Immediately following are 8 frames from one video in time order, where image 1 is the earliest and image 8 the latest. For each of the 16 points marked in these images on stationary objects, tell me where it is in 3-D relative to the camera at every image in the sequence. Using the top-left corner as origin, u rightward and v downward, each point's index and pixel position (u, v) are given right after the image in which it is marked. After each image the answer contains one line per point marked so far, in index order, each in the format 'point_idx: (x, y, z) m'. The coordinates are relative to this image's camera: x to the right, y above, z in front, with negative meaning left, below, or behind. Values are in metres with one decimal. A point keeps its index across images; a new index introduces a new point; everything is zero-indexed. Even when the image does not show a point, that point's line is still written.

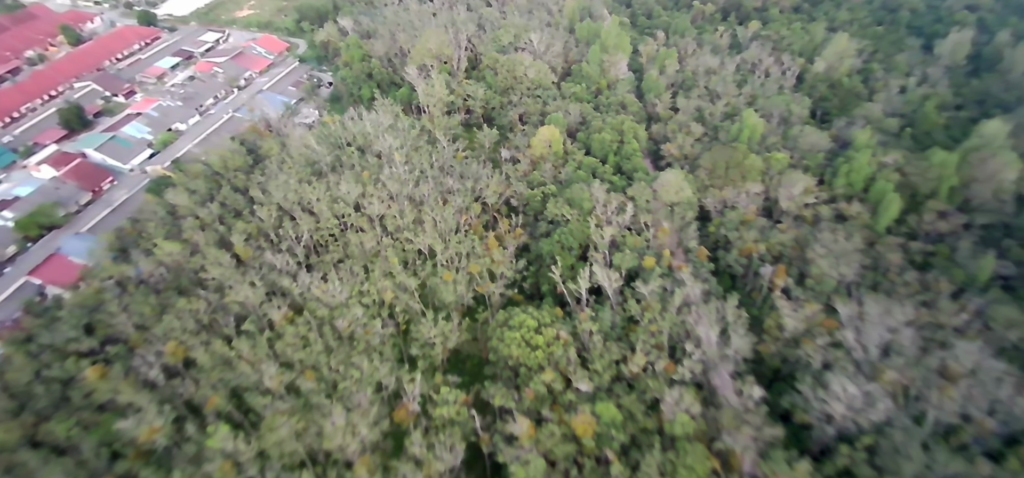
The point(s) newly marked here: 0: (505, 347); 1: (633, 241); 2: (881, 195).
0: (-0.2, -2.8, +13.6) m
1: (+3.9, -0.1, +16.7) m
2: (+13.7, +1.6, +19.1) m
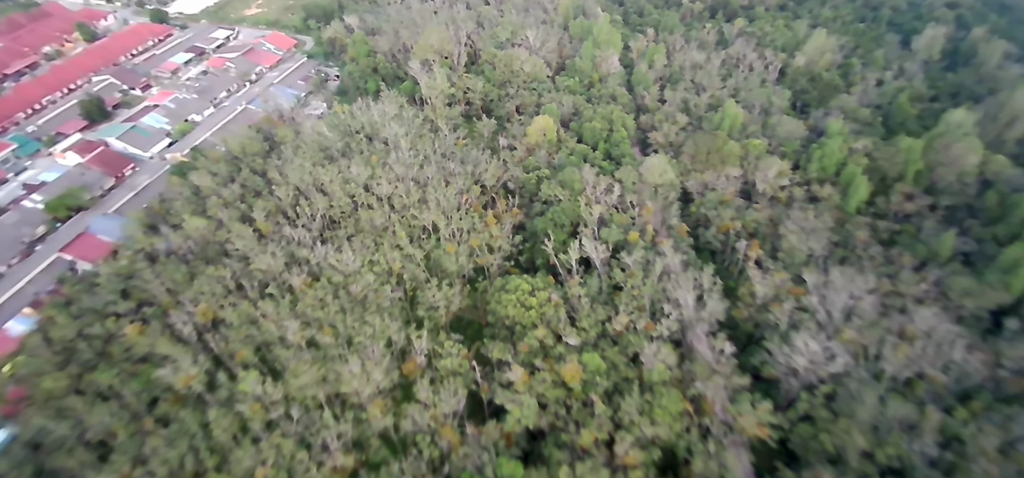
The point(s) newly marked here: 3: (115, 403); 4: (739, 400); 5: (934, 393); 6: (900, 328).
0: (-0.3, -2.0, +15.1) m
1: (+3.8, +0.7, +18.3) m
2: (+13.5, +2.4, +20.7) m
3: (-9.8, -4.0, +12.8) m
4: (+5.7, -4.0, +13.0) m
5: (+11.8, -4.1, +13.7) m
6: (+11.9, -2.6, +15.6) m
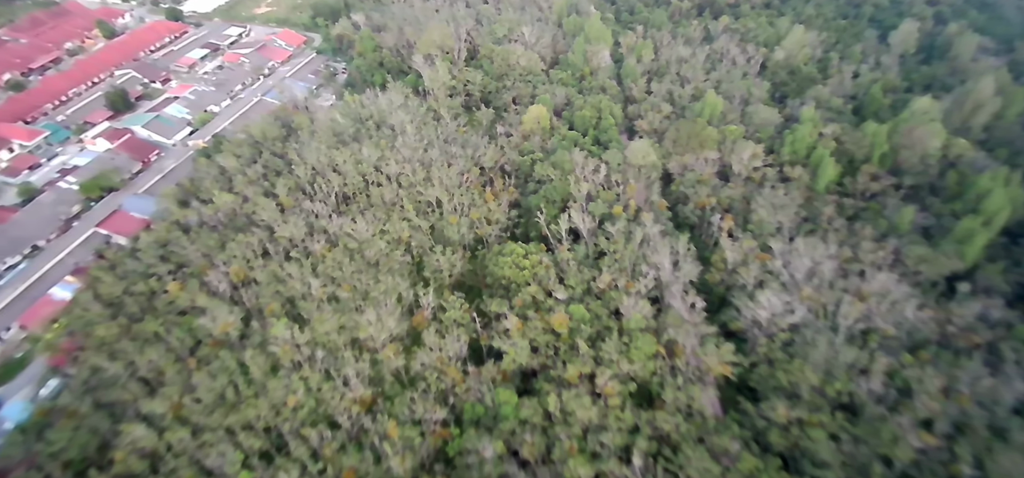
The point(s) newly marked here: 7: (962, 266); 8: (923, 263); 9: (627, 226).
0: (-0.4, -1.0, +17.0) m
1: (+3.6, +1.7, +20.2) m
2: (+13.4, +3.4, +22.6) m
3: (-9.9, -3.0, +14.7) m
4: (+5.6, -3.0, +14.9) m
5: (+11.7, -3.1, +15.6) m
6: (+11.8, -1.6, +17.6) m
7: (+16.9, -1.0, +19.1) m
8: (+15.2, -0.9, +19.2) m
9: (+4.2, +0.5, +18.9) m
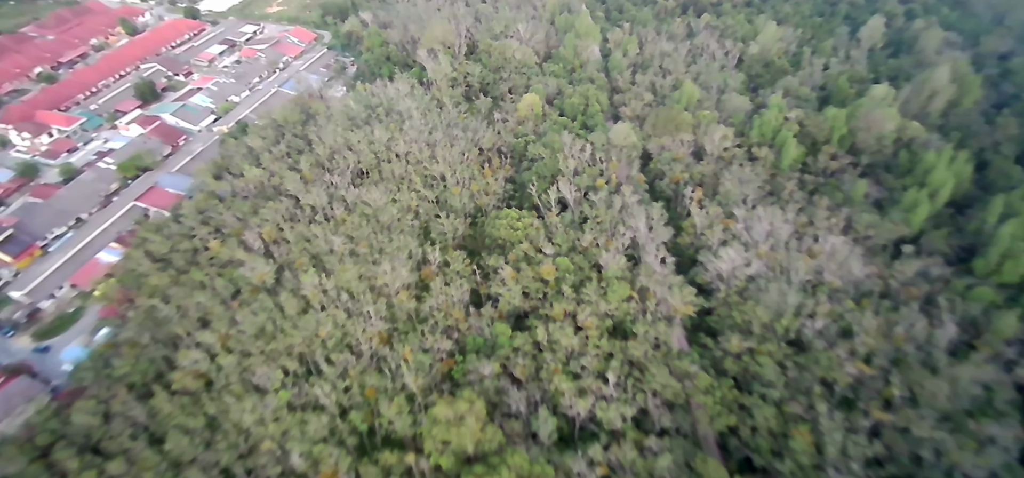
0: (-0.6, +0.3, +19.6) m
1: (+3.4, +3.0, +22.8) m
2: (+13.2, +4.8, +25.3) m
3: (-10.0, -1.7, +17.2) m
4: (+5.4, -1.7, +17.5) m
5: (+11.5, -1.8, +18.2) m
6: (+11.6, -0.2, +20.2) m
7: (+16.7, +0.3, +21.7) m
8: (+15.1, +0.5, +21.8) m
9: (+4.0, +1.8, +21.5) m
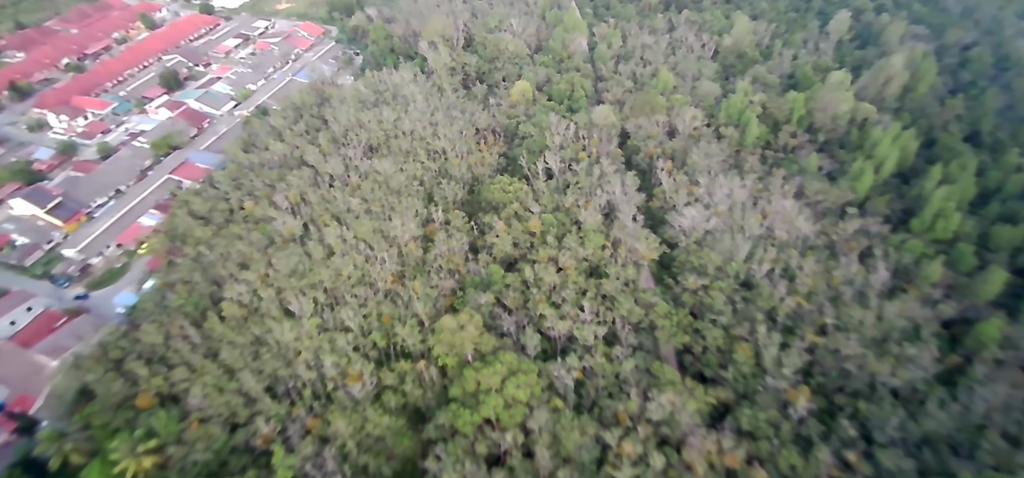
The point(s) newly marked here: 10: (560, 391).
0: (-0.9, +1.9, +22.6) m
1: (+3.1, +4.7, +25.9) m
2: (+12.8, +6.4, +28.4) m
3: (-10.3, -0.1, +20.2) m
4: (+5.1, 0.0, +20.6) m
5: (+11.2, -0.1, +21.4) m
6: (+11.3, +1.4, +23.3) m
7: (+16.4, +2.0, +24.9) m
8: (+14.7, +2.2, +25.0) m
9: (+3.7, +3.4, +24.5) m
10: (+1.5, -4.6, +16.0) m
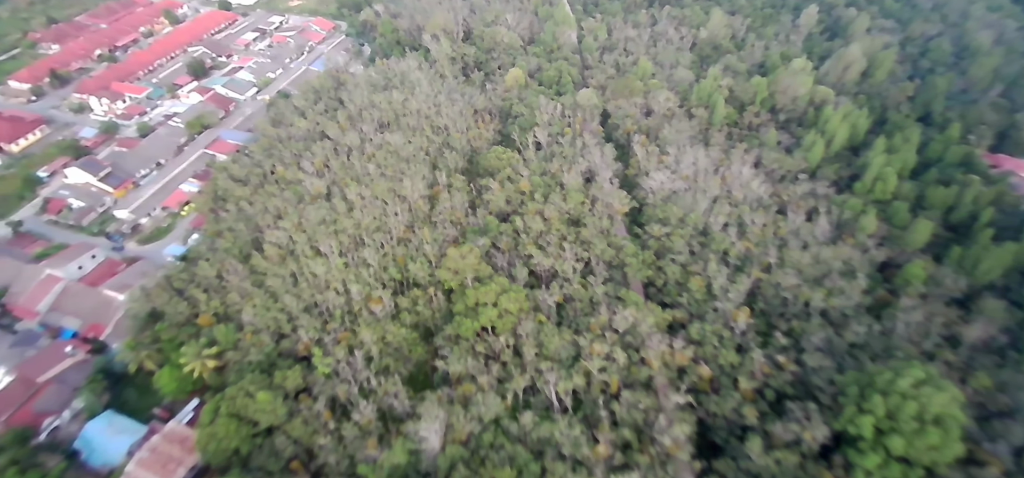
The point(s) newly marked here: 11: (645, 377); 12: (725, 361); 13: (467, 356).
0: (-1.2, +3.9, +26.2) m
1: (+2.8, +6.6, +29.5) m
2: (+12.5, +8.4, +32.1) m
3: (-10.6, +1.8, +23.7) m
4: (+4.8, +2.0, +24.2) m
5: (+10.9, +1.9, +25.0) m
6: (+11.0, +3.4, +27.0) m
7: (+16.1, +4.0, +28.6) m
8: (+14.4, +4.2, +28.6) m
9: (+3.3, +5.4, +28.1) m
10: (+1.2, -2.7, +19.6) m
11: (+4.5, -4.6, +17.5) m
12: (+7.5, -4.3, +18.3) m
13: (-1.5, -4.0, +17.7) m
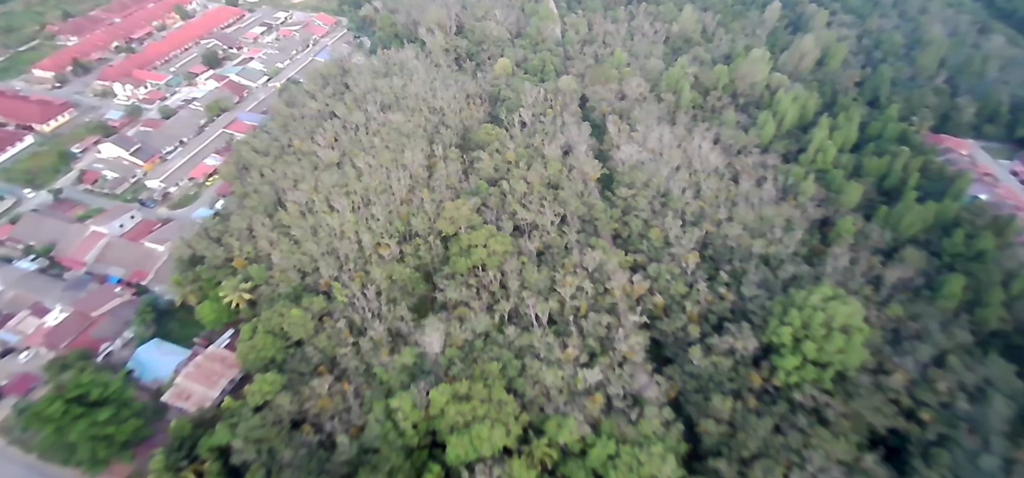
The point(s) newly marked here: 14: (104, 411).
0: (-1.9, +5.9, +29.9) m
1: (+2.0, +8.6, +33.2) m
2: (+11.7, +10.4, +35.9) m
3: (-11.3, +3.8, +27.2) m
4: (+4.2, +4.0, +27.9) m
5: (+10.2, +3.9, +28.8) m
6: (+10.3, +5.4, +30.8) m
7: (+15.3, +6.0, +32.4) m
8: (+13.7, +6.2, +32.5) m
9: (+2.6, +7.4, +31.8) m
10: (+0.6, -0.7, +23.2) m
11: (+3.9, -2.6, +21.2) m
12: (+6.9, -2.2, +22.0) m
13: (-2.1, -2.0, +21.3) m
14: (-13.4, -5.6, +17.2) m
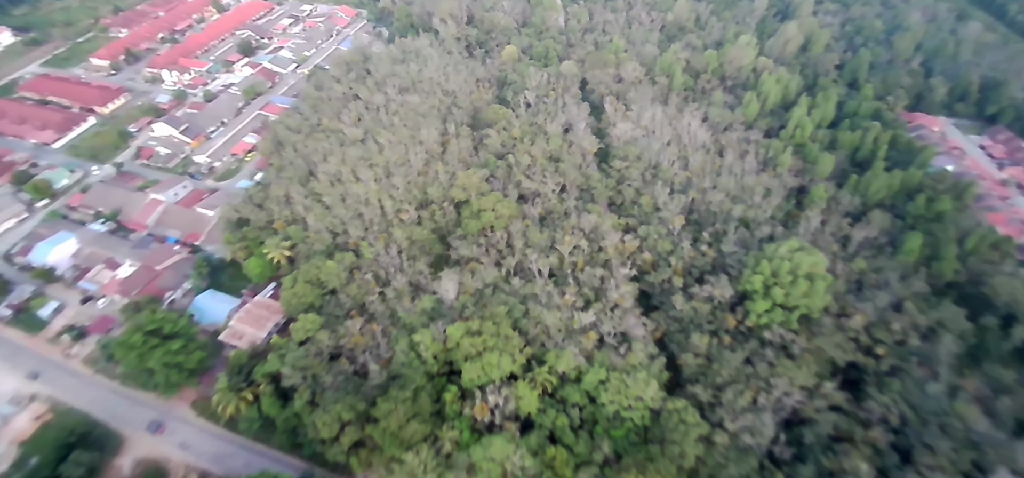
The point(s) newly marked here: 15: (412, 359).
0: (-1.6, +7.6, +32.7) m
1: (+2.3, +10.5, +35.9) m
2: (+12.0, +12.4, +38.5) m
3: (-11.0, +5.4, +30.2) m
4: (+4.5, +5.8, +30.6) m
5: (+10.5, +5.8, +31.5) m
6: (+10.6, +7.3, +33.4) m
7: (+15.7, +8.0, +35.0) m
8: (+14.0, +8.1, +35.1) m
9: (+2.9, +9.2, +34.6) m
10: (+0.9, +1.0, +26.1) m
11: (+4.2, -0.9, +24.0) m
12: (+7.2, -0.5, +24.8) m
13: (-1.8, -0.3, +24.3) m
14: (-13.2, -4.1, +20.4) m
15: (-3.8, -4.6, +19.8) m
